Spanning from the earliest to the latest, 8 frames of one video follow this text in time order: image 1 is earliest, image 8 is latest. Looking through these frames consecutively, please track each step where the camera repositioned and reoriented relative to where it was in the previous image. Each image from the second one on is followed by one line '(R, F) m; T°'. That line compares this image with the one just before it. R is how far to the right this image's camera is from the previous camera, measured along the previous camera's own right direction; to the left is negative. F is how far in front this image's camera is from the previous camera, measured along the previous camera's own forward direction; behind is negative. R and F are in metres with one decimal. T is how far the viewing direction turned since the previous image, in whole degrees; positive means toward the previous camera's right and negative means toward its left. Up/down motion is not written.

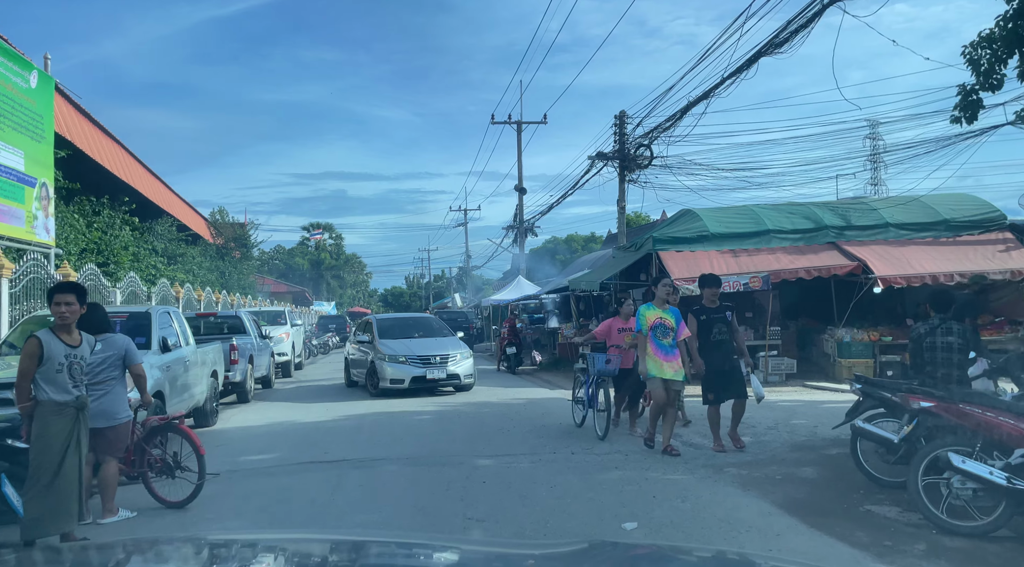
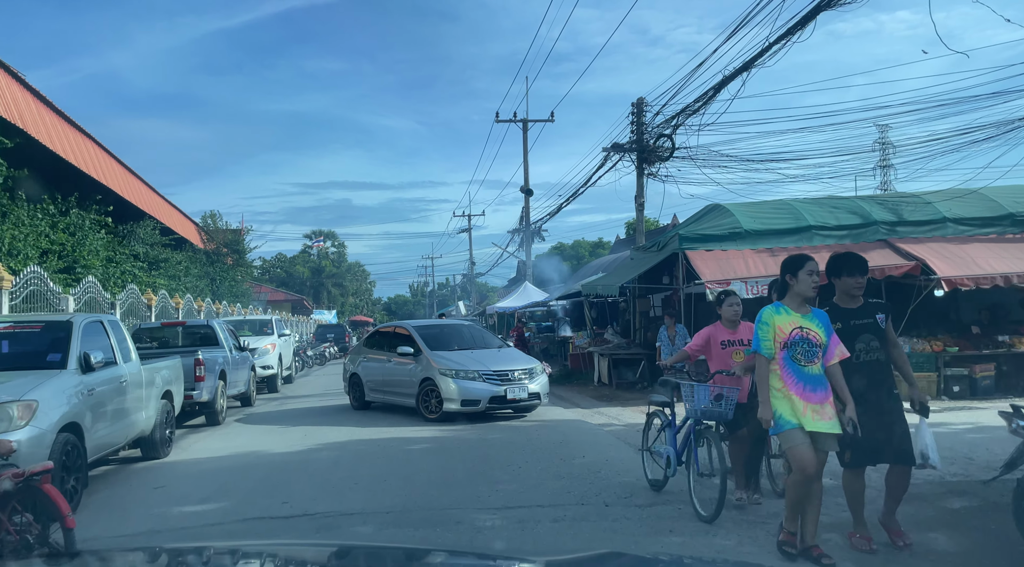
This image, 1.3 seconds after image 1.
(-0.1, +1.8) m; 0°
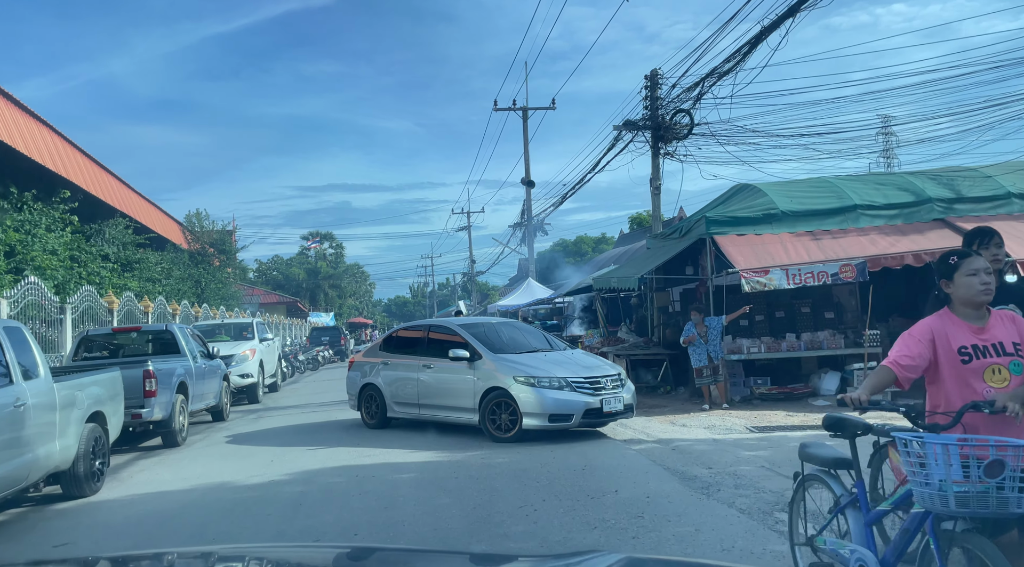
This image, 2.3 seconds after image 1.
(-0.1, +1.8) m; 0°
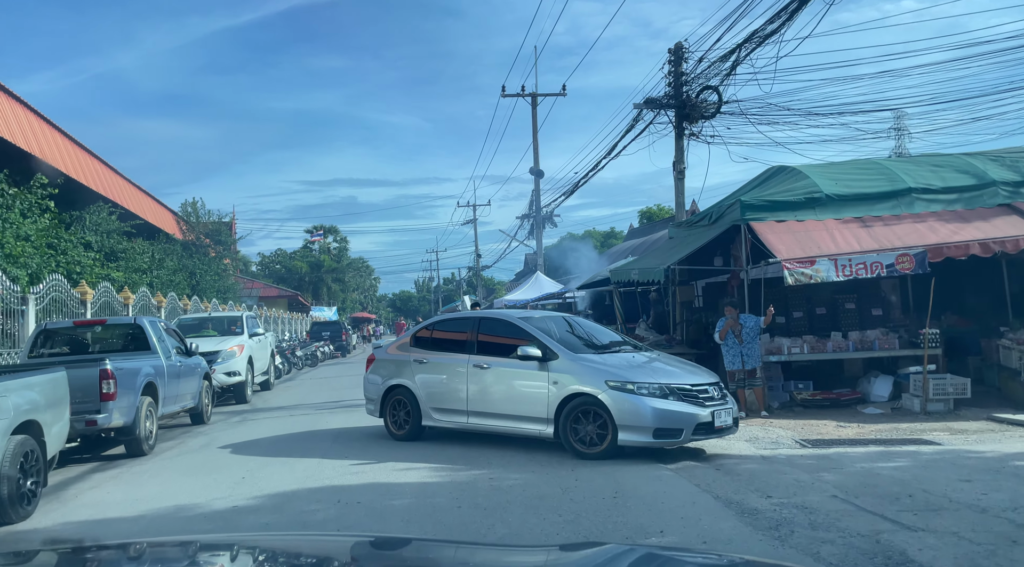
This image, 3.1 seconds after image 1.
(-0.1, +1.3) m; 0°
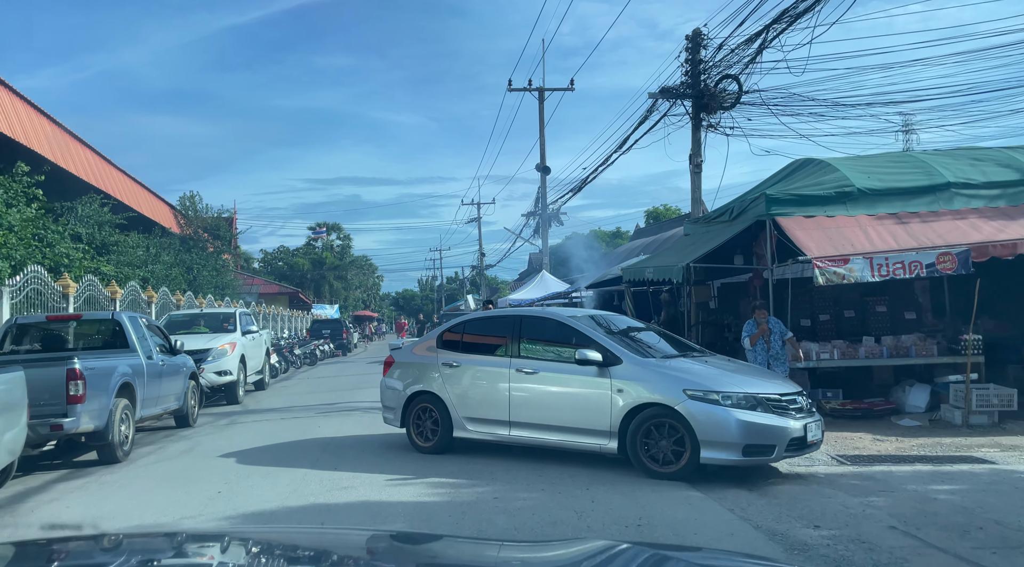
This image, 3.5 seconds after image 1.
(-0.1, +0.8) m; 0°
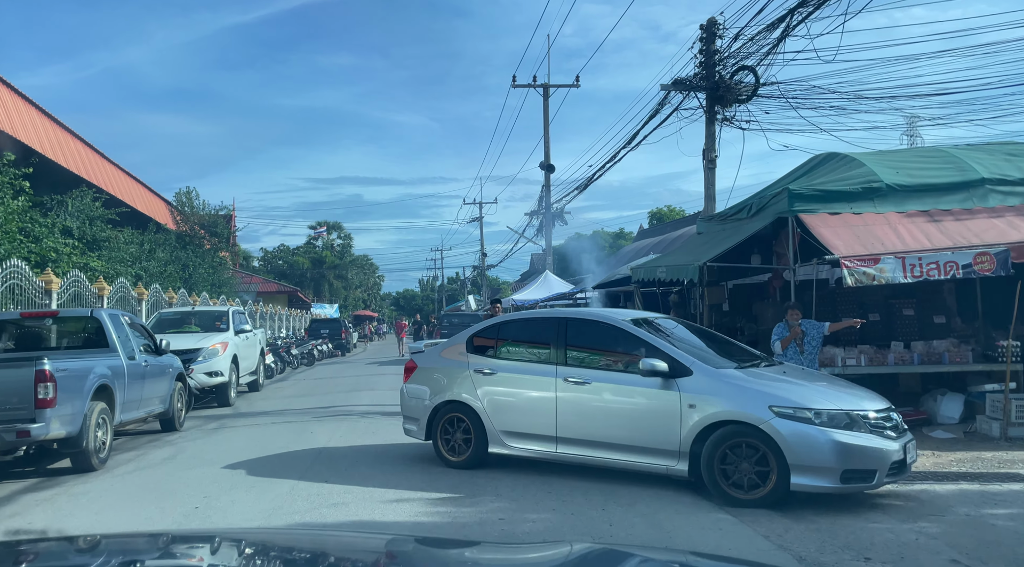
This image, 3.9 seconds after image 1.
(-0.1, +0.6) m; 0°
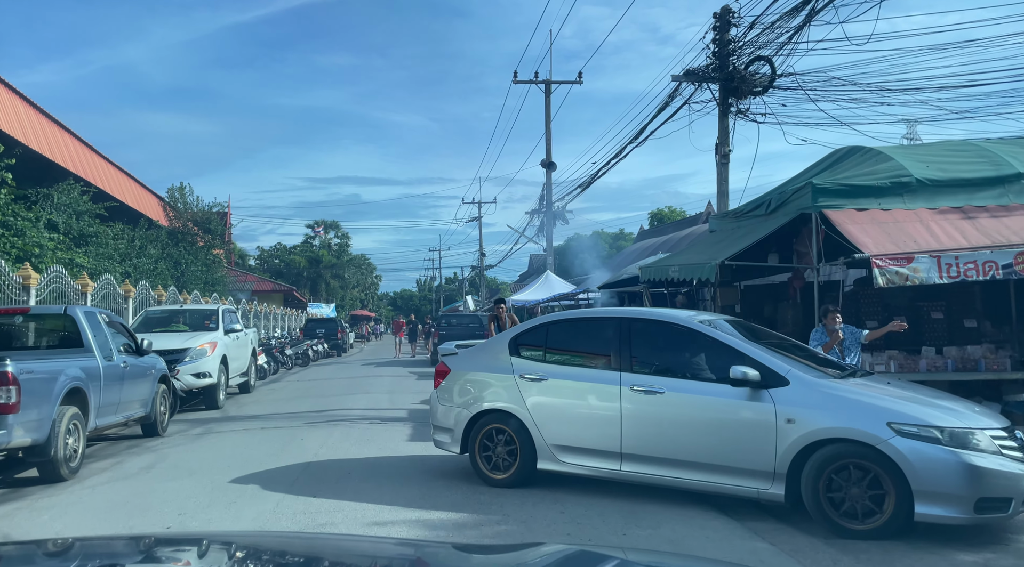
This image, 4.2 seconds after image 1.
(-0.1, +0.6) m; 0°
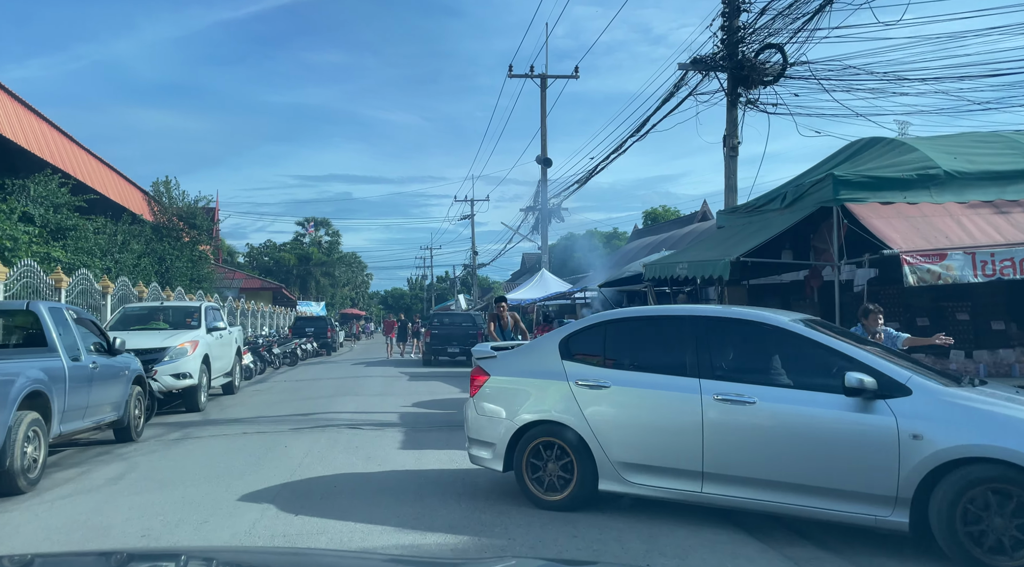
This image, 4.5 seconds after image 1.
(-0.1, +0.6) m; +1°
